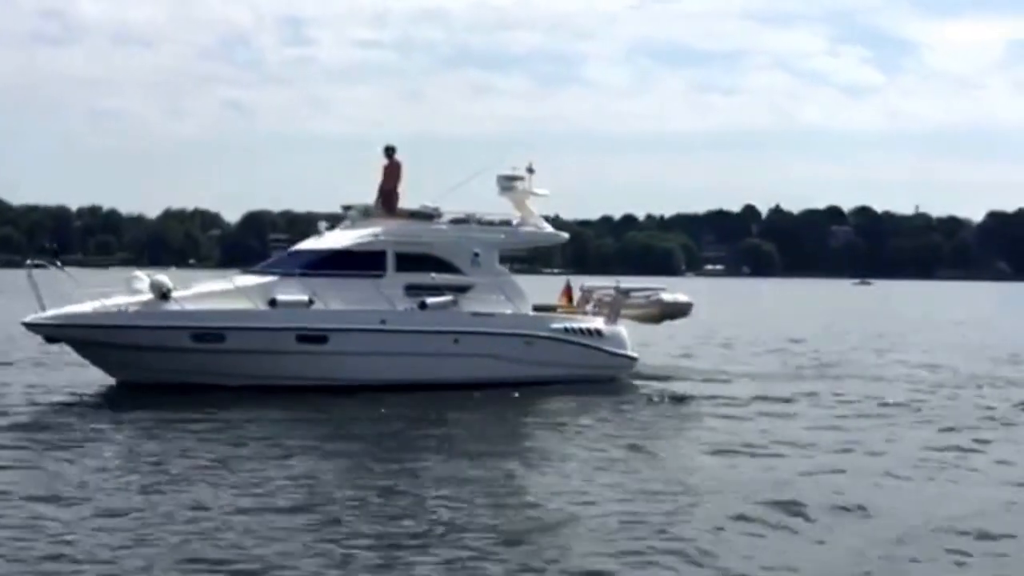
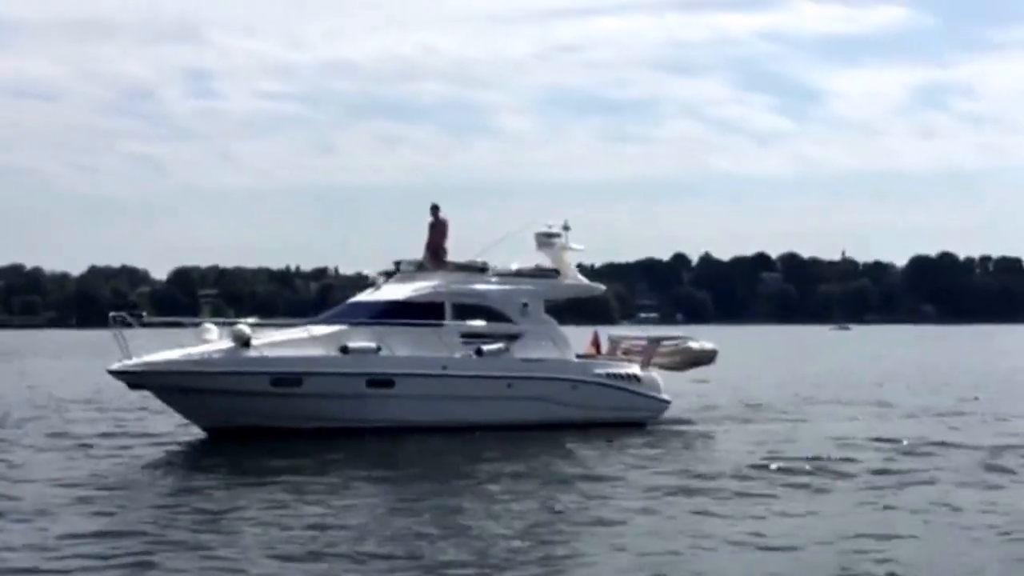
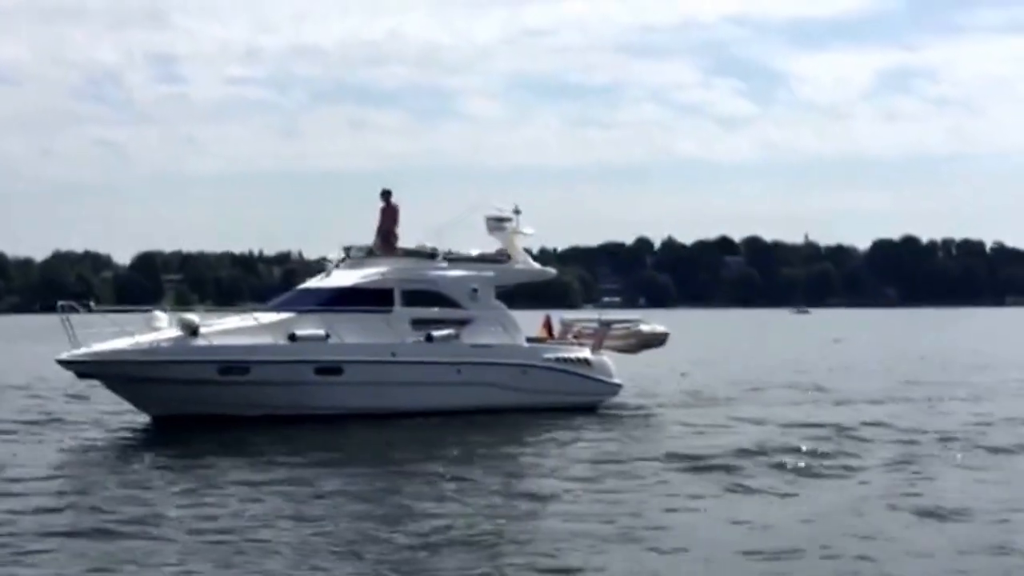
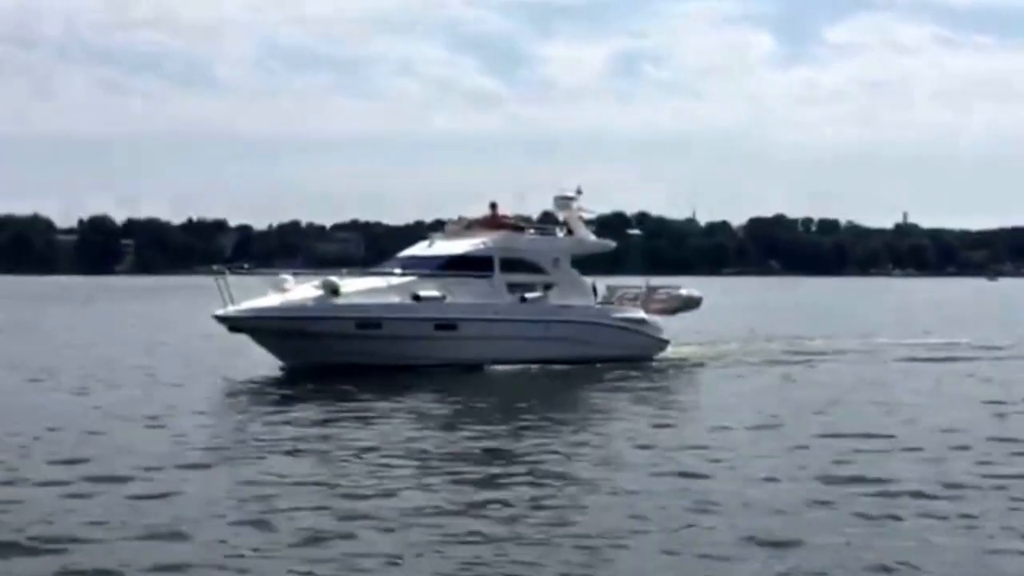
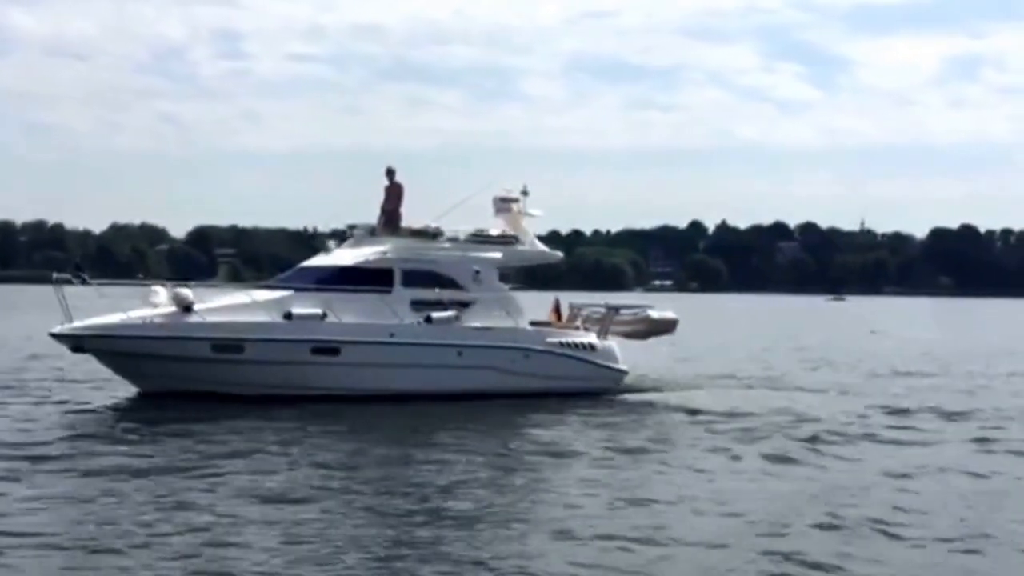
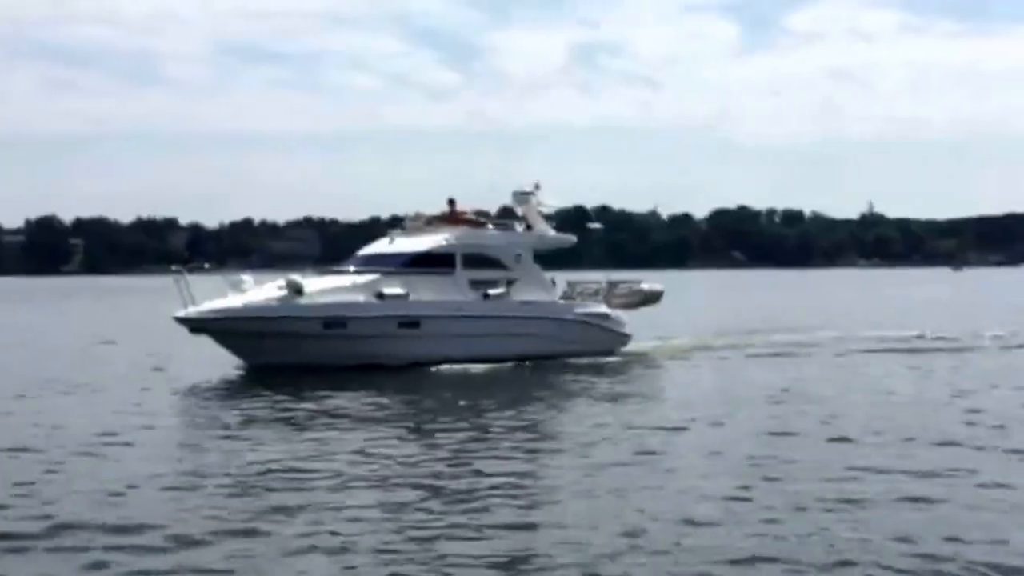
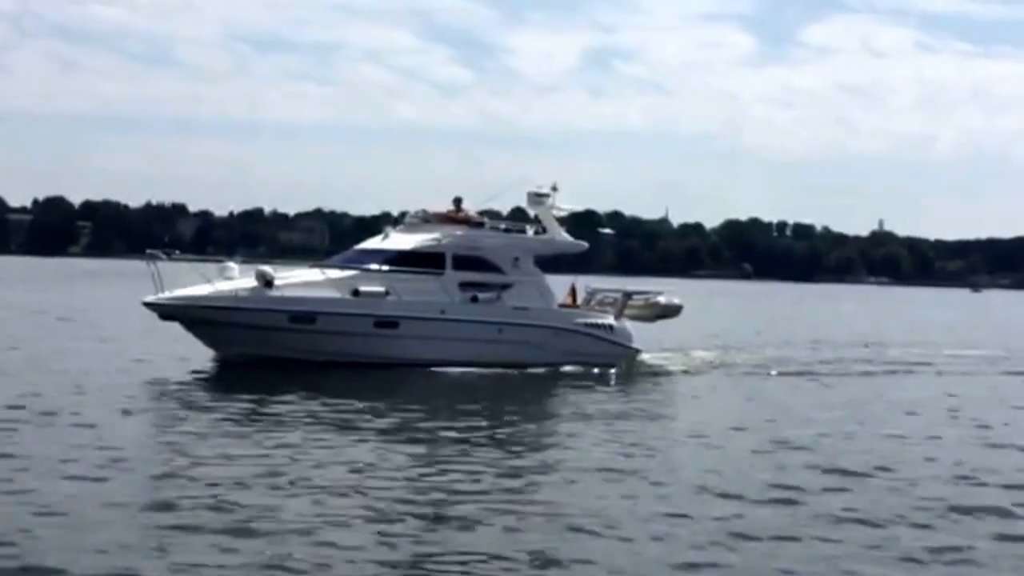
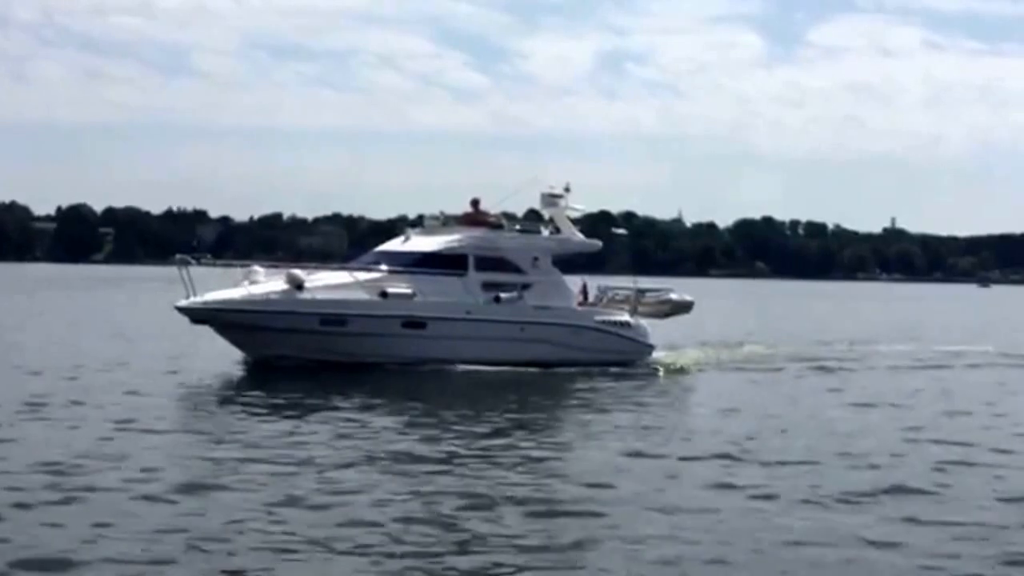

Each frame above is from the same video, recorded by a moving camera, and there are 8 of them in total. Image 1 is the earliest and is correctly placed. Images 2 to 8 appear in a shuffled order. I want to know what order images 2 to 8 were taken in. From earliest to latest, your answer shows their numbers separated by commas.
5, 3, 2, 6, 4, 8, 7
